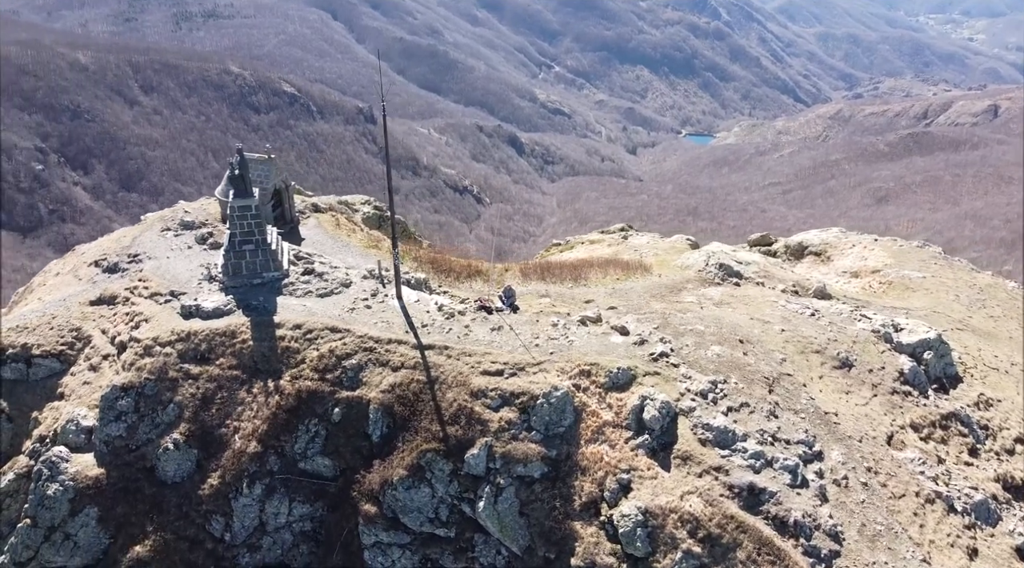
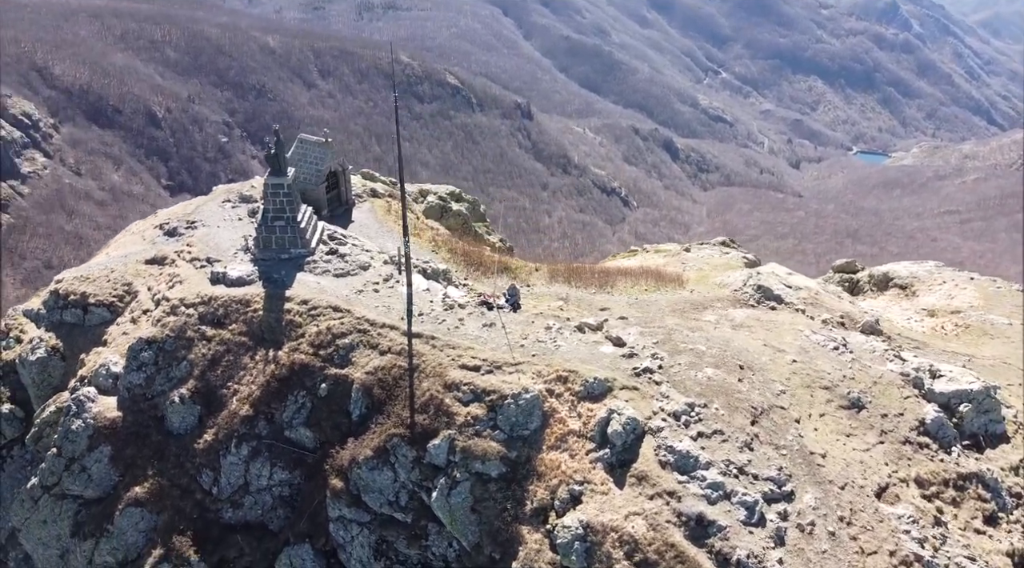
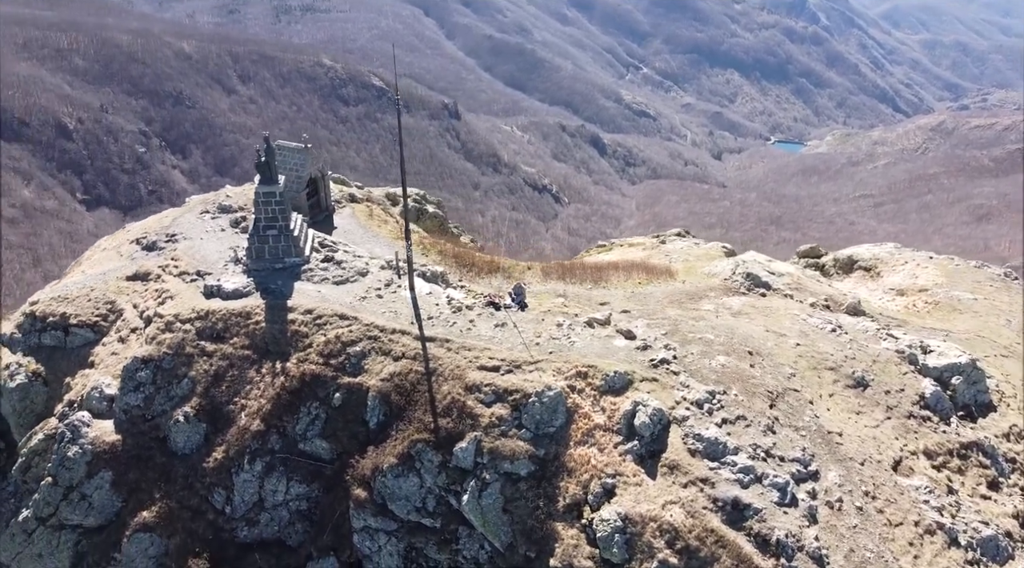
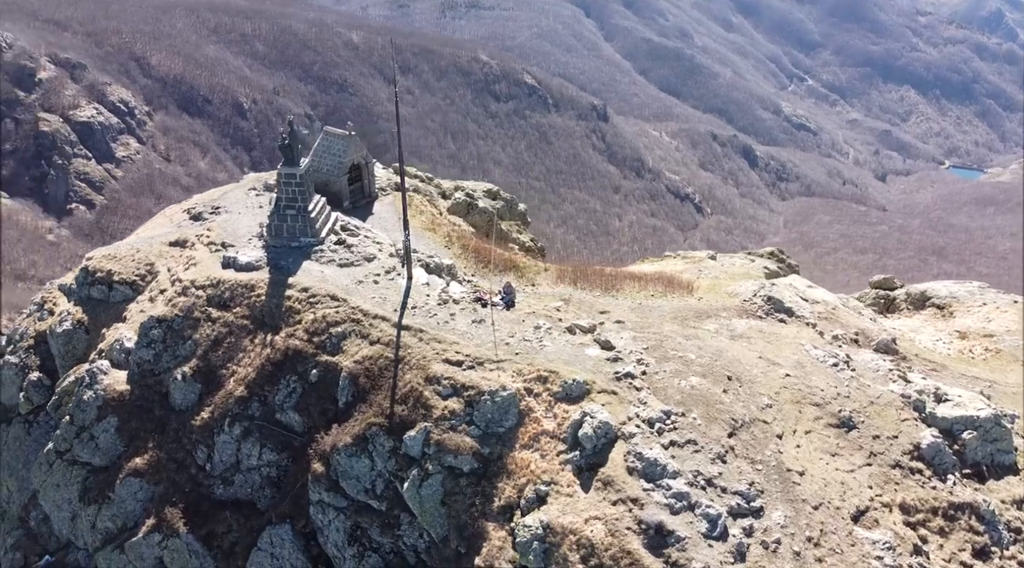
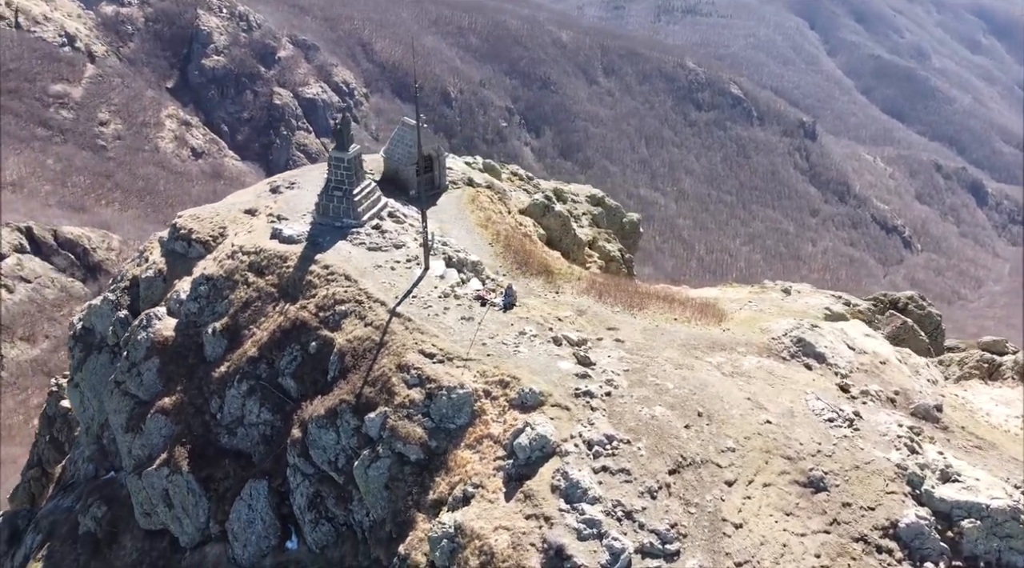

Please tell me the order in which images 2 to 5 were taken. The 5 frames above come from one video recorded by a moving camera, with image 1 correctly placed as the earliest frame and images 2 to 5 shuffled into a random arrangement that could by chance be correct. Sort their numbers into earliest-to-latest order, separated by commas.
3, 2, 4, 5
